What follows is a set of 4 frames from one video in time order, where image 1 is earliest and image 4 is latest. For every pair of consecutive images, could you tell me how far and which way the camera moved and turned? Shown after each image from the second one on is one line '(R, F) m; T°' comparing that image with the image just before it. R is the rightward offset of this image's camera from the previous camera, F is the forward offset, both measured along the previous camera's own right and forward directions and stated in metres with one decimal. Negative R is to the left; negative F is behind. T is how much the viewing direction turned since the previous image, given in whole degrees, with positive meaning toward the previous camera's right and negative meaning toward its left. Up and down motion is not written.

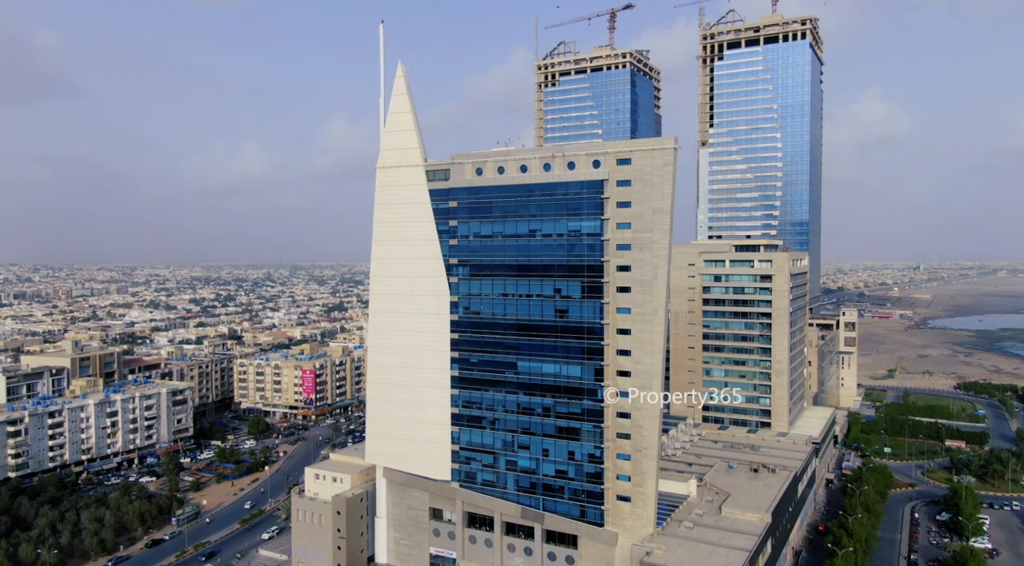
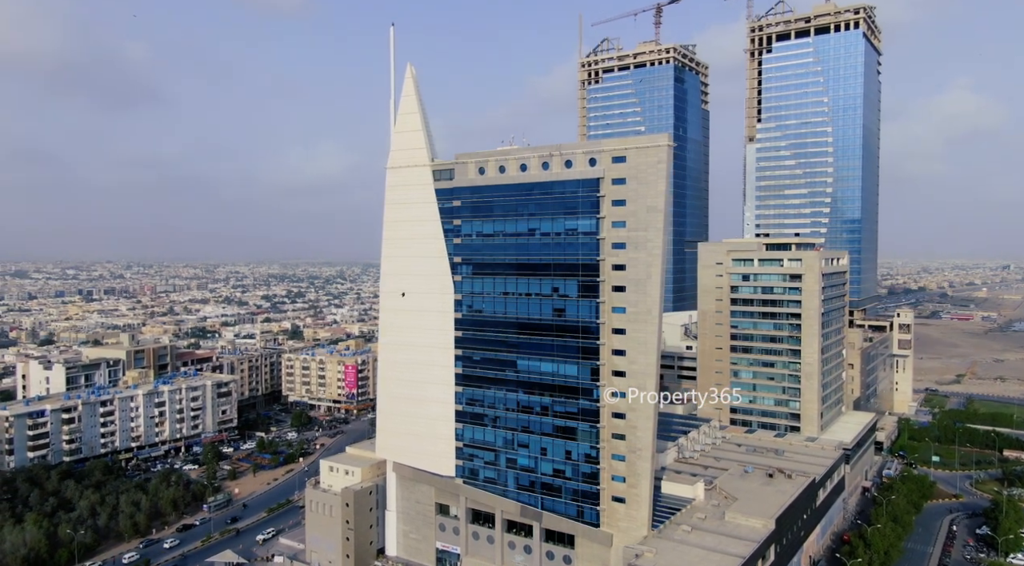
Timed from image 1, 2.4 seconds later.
(+4.7, 0.0) m; -6°
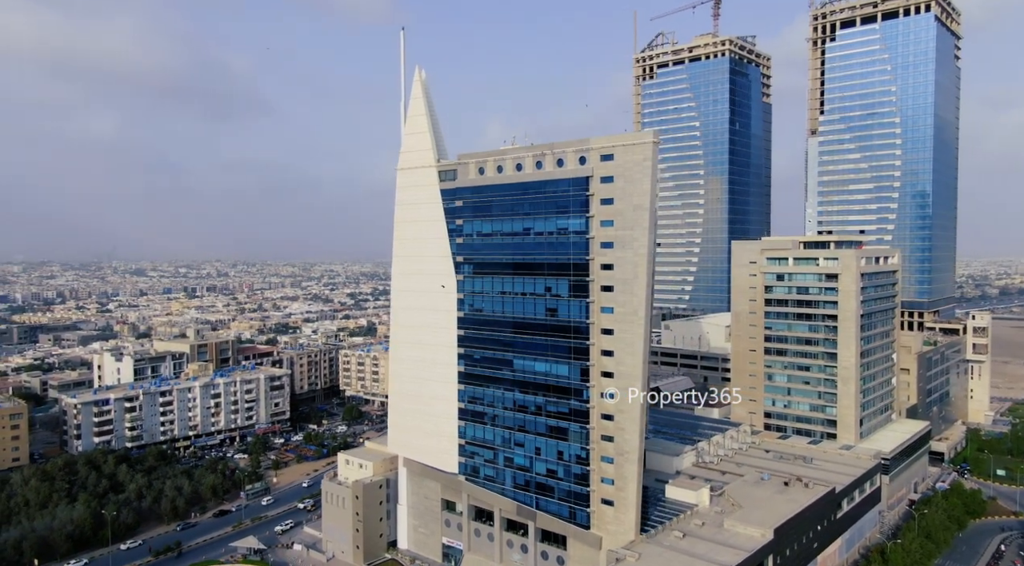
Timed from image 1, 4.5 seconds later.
(+6.3, +0.3) m; -7°
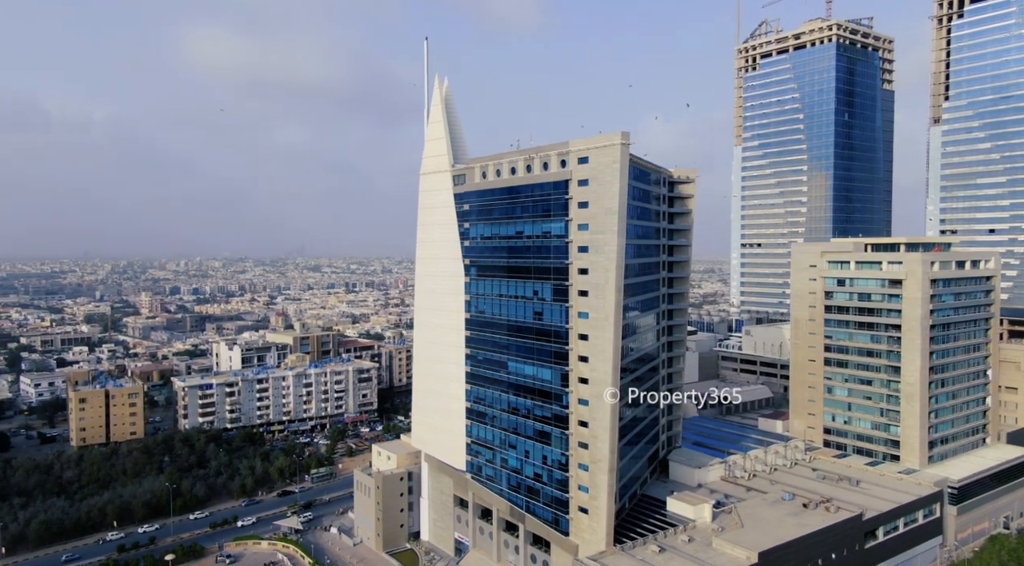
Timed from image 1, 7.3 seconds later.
(+11.0, +0.9) m; -13°
